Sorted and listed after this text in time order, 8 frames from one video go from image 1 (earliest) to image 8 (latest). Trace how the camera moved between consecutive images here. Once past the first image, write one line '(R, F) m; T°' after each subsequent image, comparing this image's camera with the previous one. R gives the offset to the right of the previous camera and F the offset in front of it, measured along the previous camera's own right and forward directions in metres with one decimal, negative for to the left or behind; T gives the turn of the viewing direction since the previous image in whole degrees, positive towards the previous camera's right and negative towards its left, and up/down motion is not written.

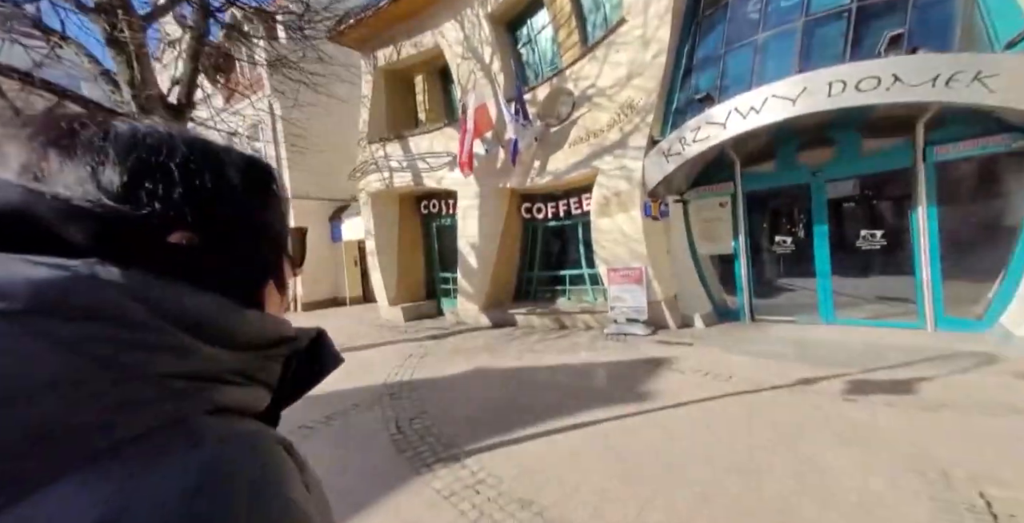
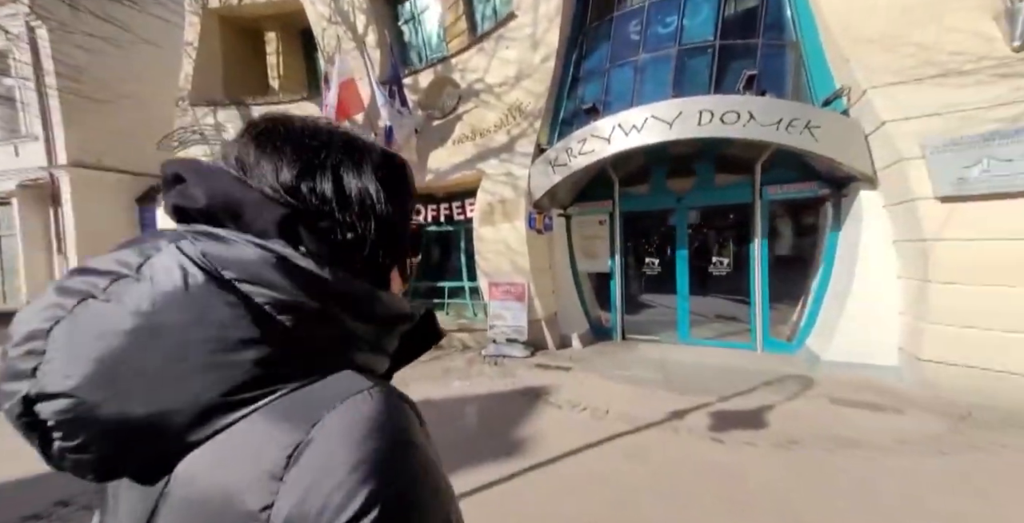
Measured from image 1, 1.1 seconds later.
(0.0, +0.6) m; +17°
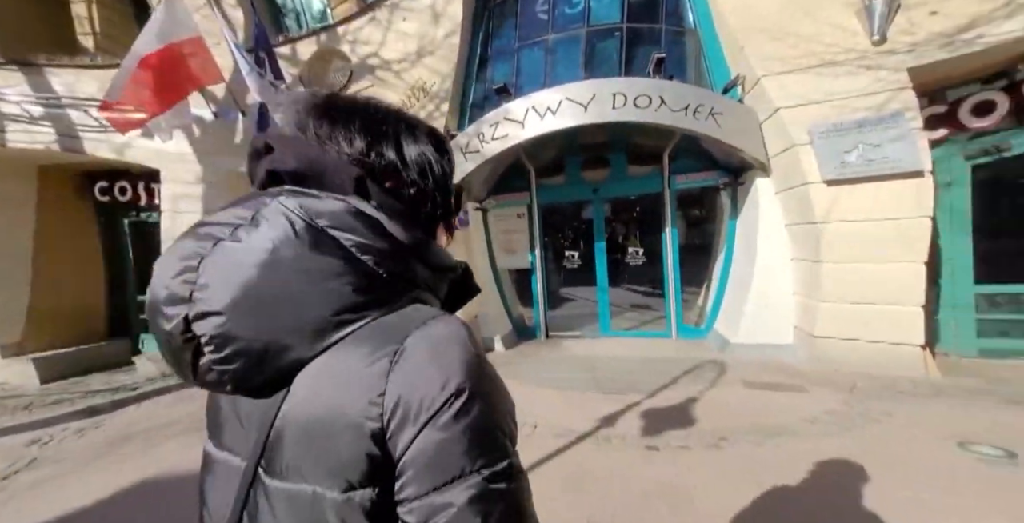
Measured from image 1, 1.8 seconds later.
(0.0, +0.5) m; +12°
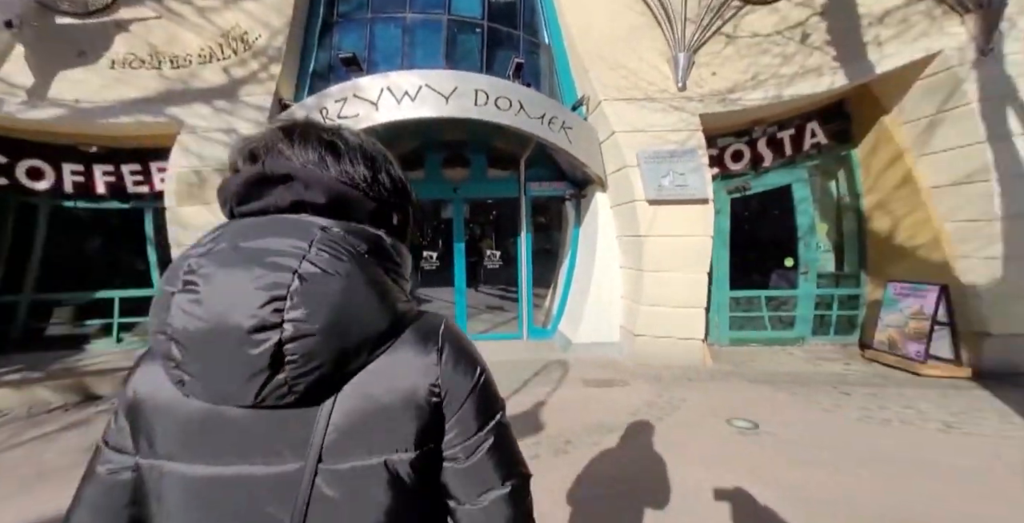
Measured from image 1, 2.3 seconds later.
(-0.5, +0.4) m; +25°
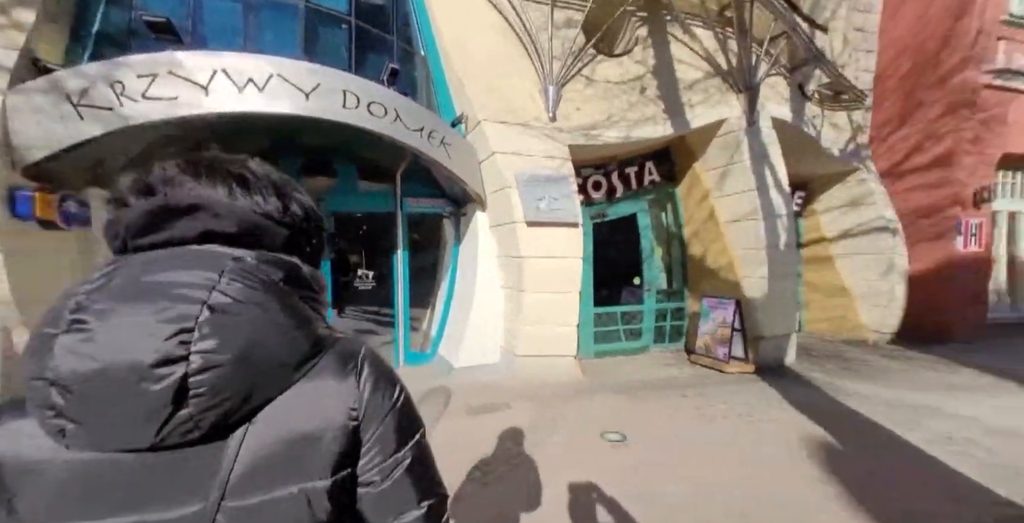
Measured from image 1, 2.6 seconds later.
(-0.6, +0.5) m; +23°
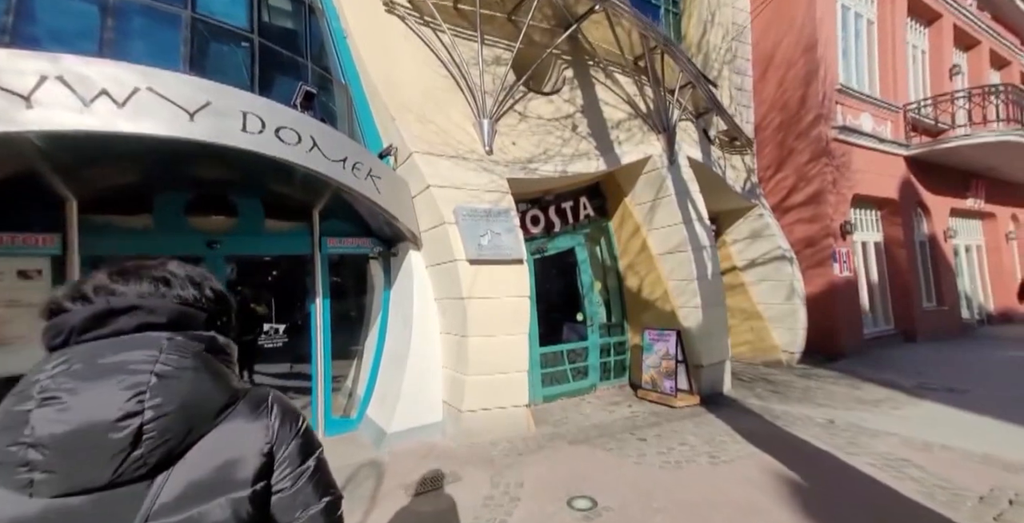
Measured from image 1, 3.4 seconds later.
(-0.4, +0.6) m; +12°
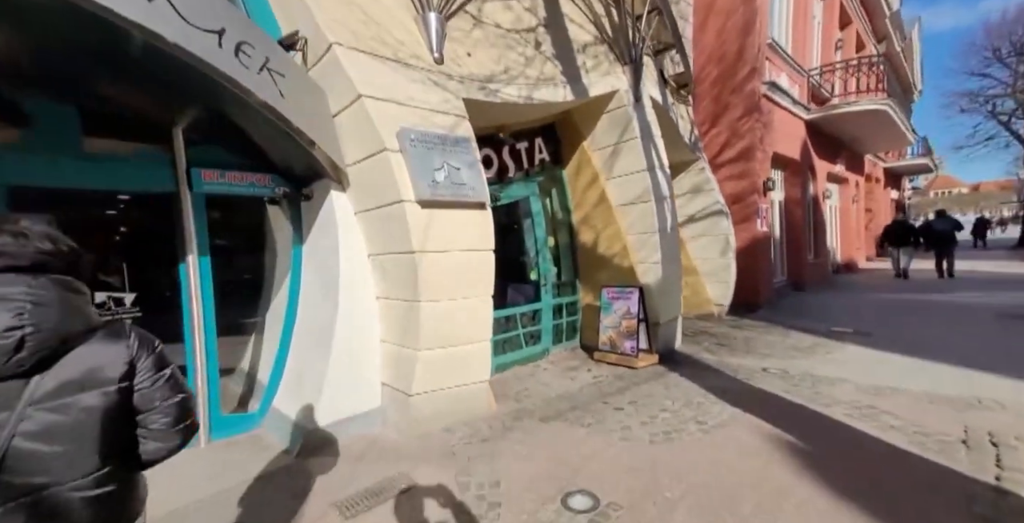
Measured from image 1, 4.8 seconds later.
(-0.6, +1.2) m; +13°
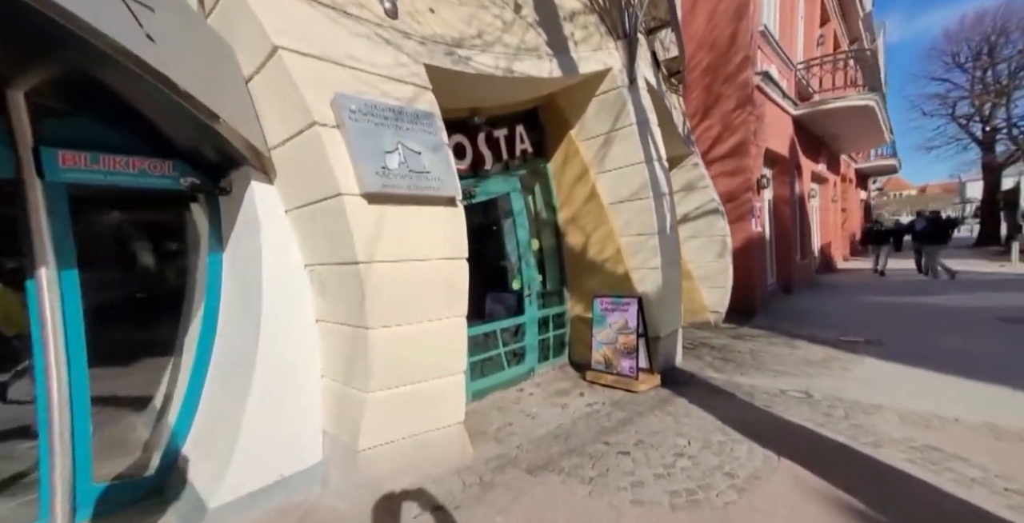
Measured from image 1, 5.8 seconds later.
(0.0, +0.9) m; +3°
